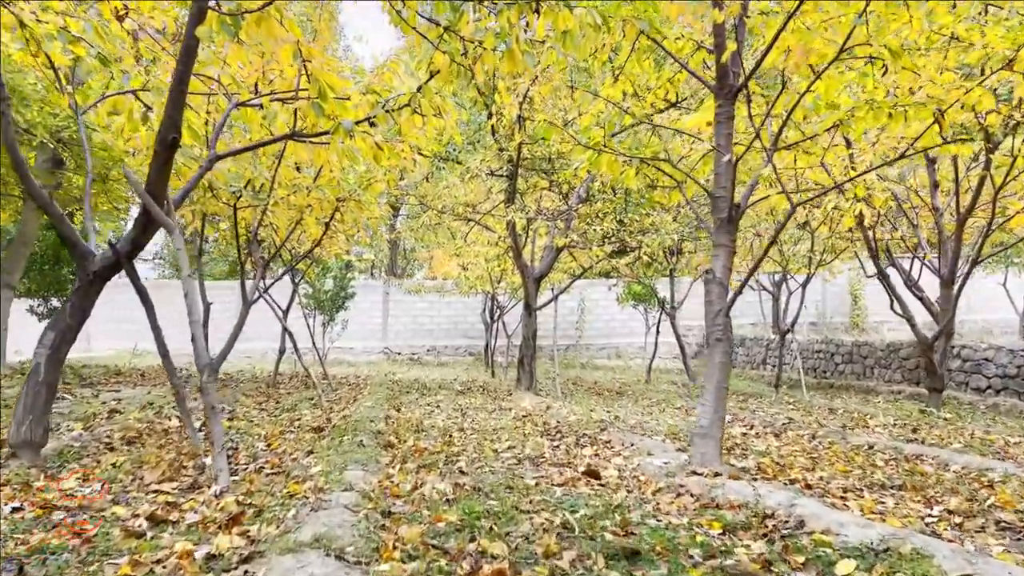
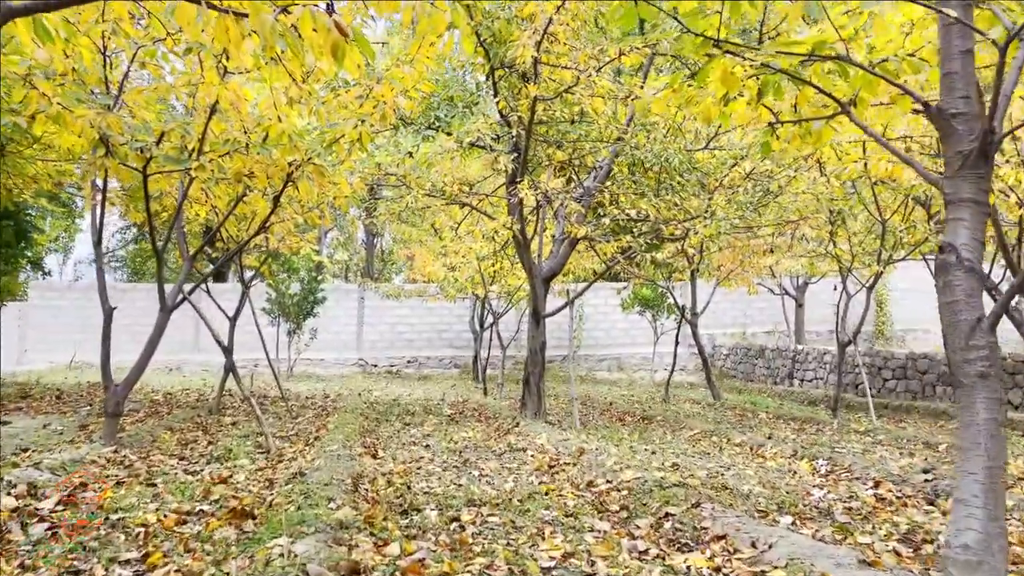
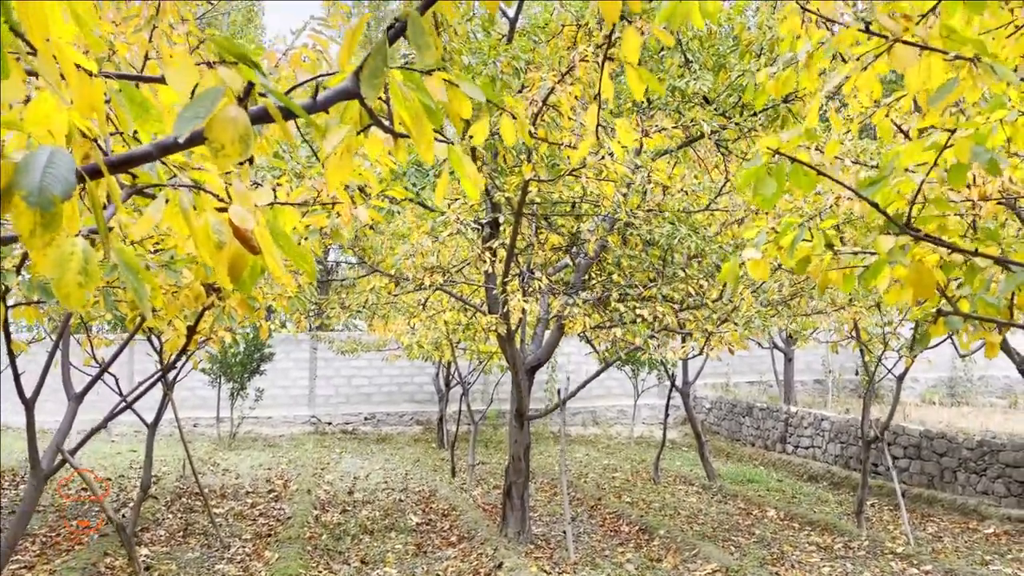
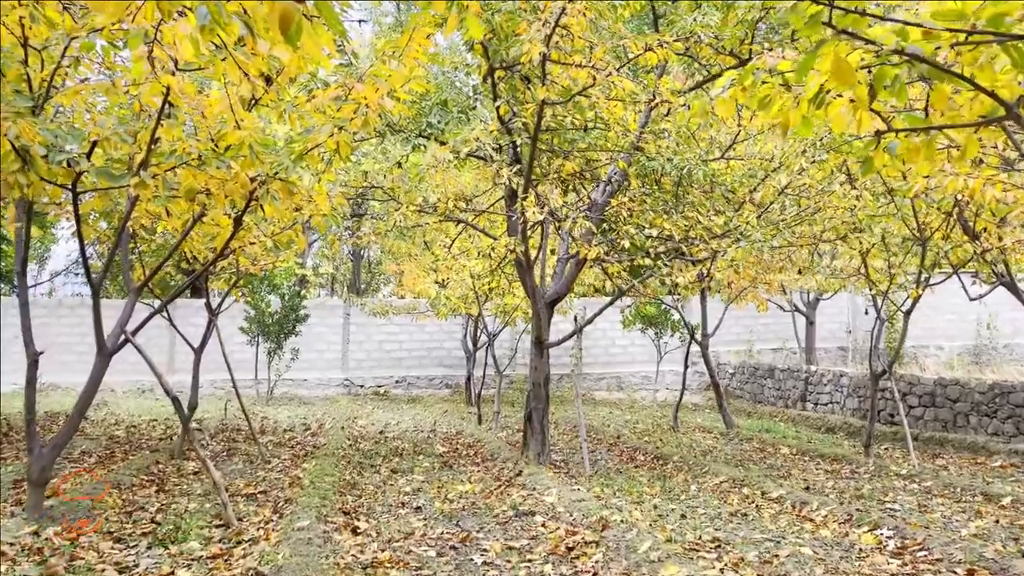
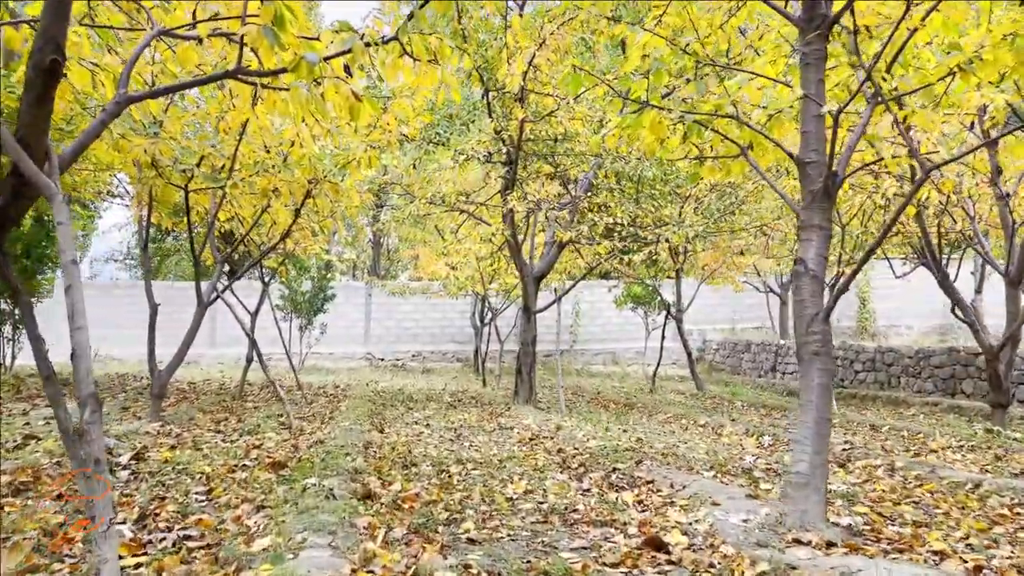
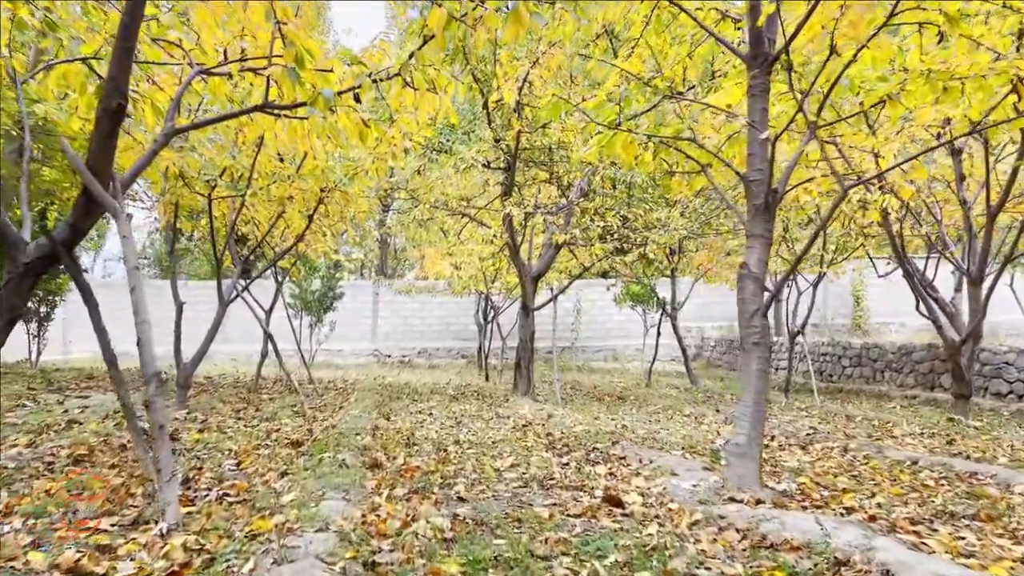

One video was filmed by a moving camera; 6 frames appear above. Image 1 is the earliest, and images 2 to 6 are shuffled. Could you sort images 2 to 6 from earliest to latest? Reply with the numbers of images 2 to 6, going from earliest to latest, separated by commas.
6, 5, 2, 4, 3
